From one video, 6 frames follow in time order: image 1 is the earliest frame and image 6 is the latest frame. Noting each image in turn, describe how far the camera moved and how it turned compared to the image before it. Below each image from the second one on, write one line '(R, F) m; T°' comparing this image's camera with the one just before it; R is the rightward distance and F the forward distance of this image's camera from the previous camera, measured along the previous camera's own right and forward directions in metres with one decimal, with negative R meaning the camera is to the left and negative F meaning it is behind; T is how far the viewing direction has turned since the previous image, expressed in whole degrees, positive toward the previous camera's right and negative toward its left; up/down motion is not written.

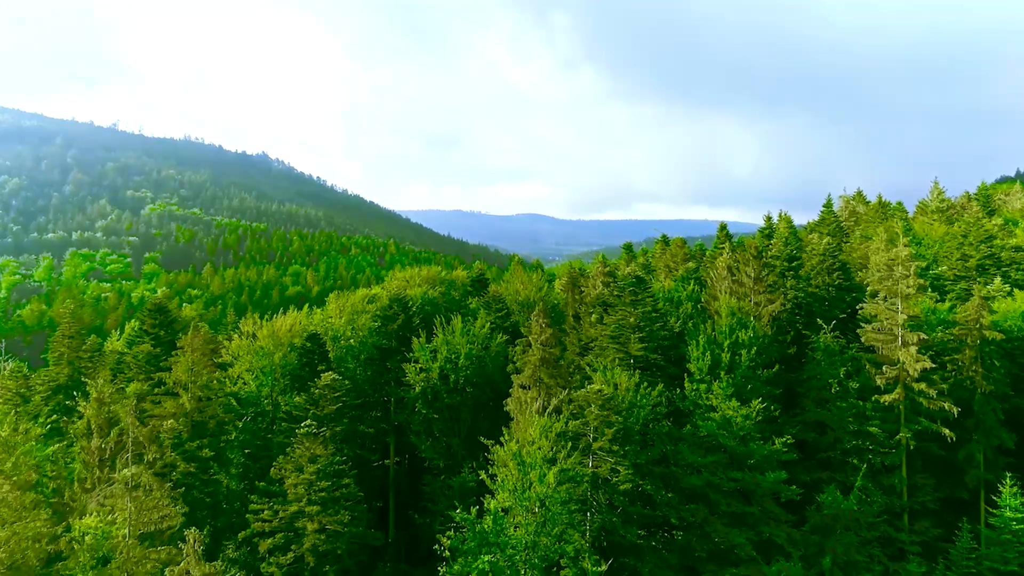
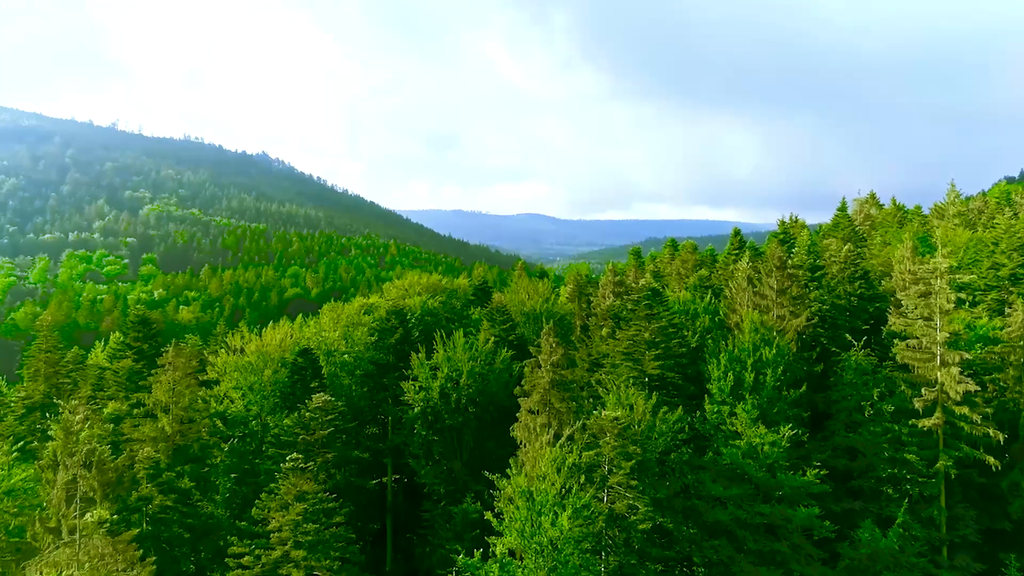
(-0.5, +3.4) m; 0°
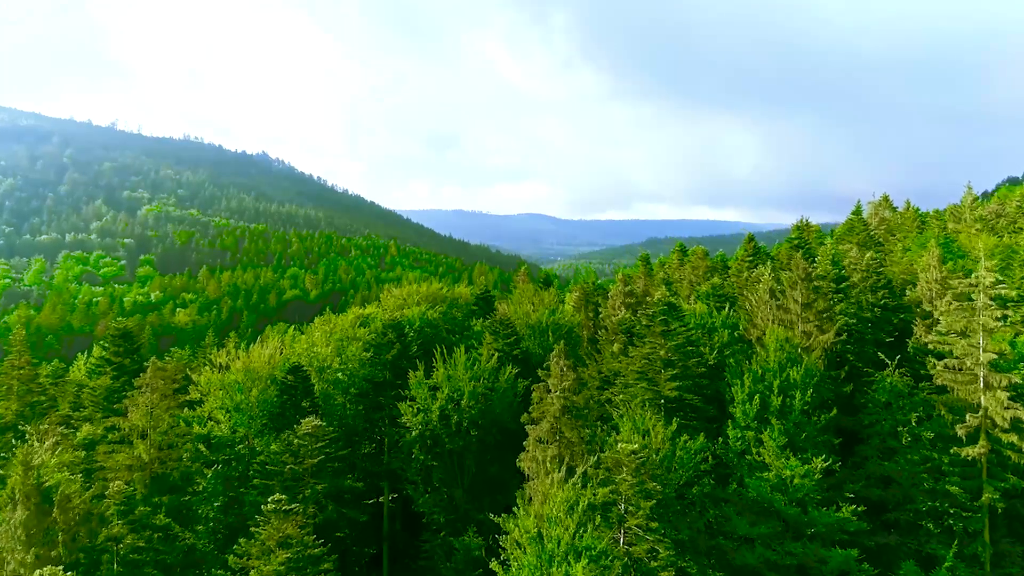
(-0.4, +3.4) m; 0°
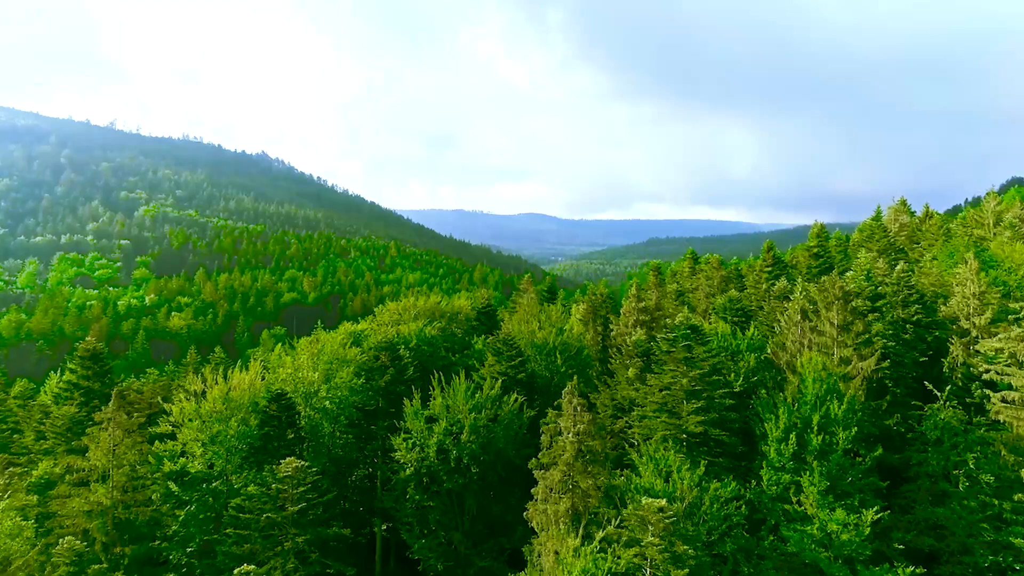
(-0.4, +4.4) m; 0°
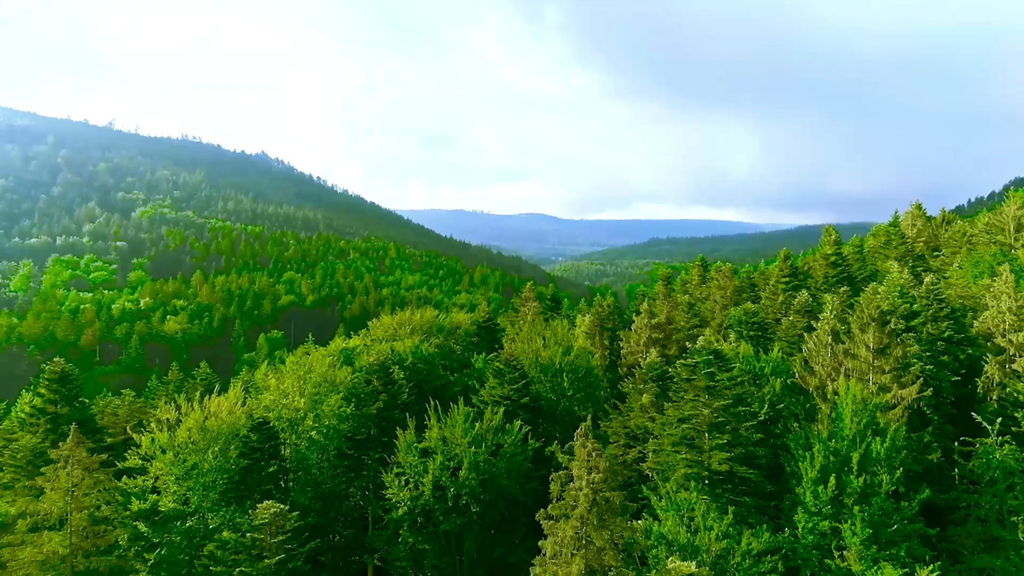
(-0.2, +3.7) m; 0°
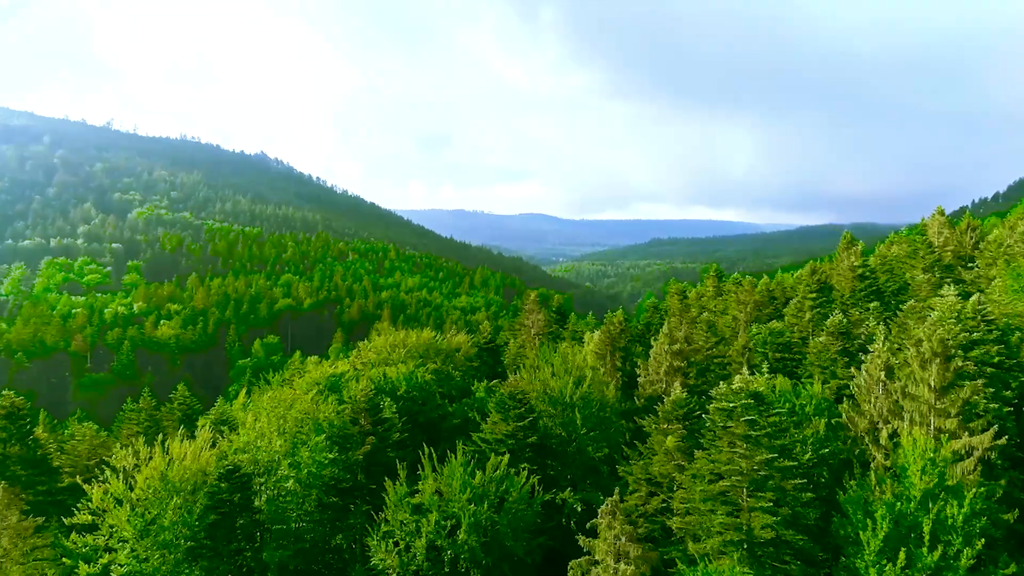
(-0.4, +5.0) m; 0°
